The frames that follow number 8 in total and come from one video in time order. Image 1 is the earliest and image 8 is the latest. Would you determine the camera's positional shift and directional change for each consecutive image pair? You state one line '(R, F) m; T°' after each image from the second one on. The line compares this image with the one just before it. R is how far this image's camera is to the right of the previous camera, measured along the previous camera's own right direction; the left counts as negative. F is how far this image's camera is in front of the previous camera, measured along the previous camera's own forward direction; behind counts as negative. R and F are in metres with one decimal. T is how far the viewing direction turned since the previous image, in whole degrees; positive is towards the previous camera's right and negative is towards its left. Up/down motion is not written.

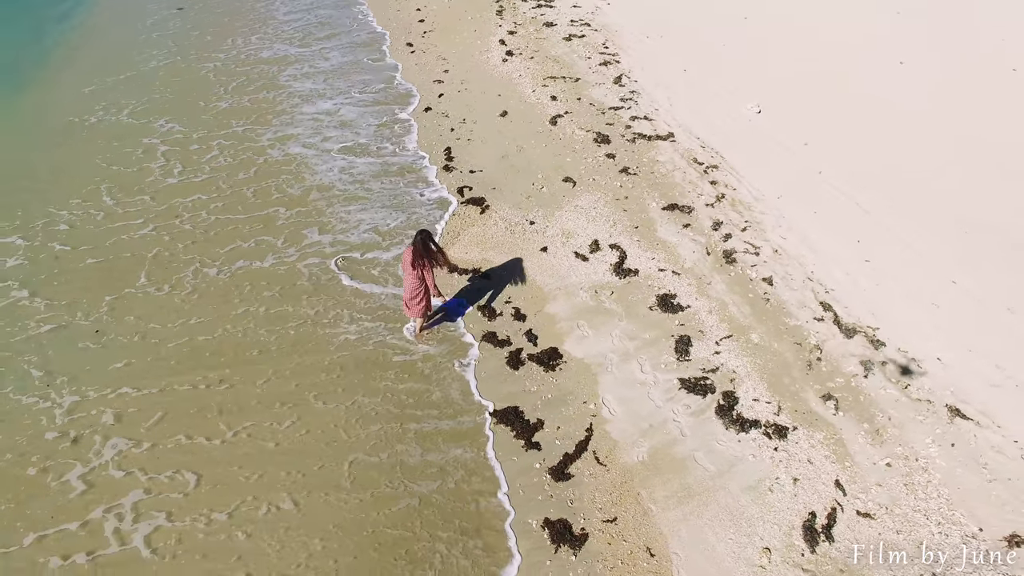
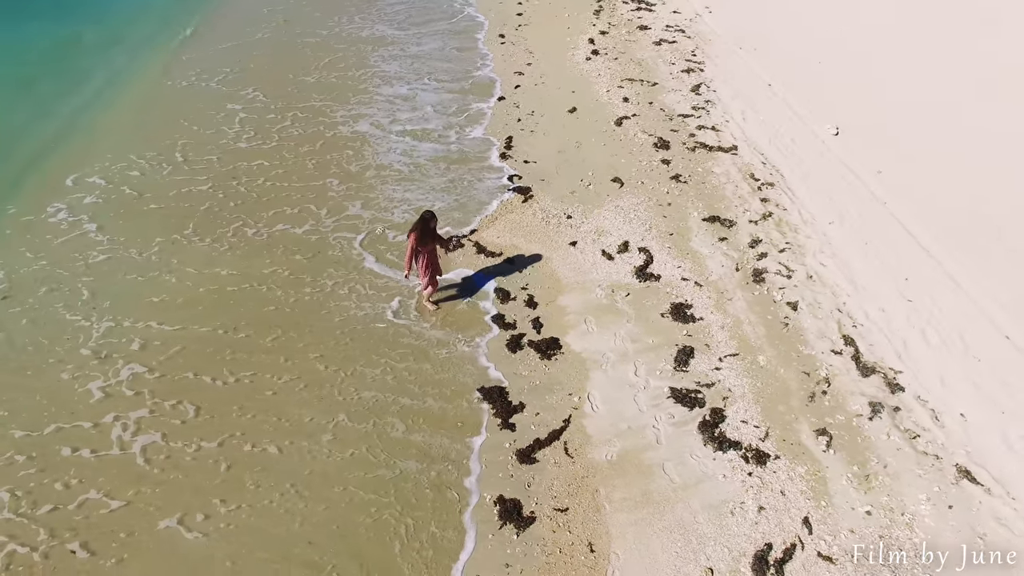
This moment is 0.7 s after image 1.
(+1.5, -0.1) m; -9°
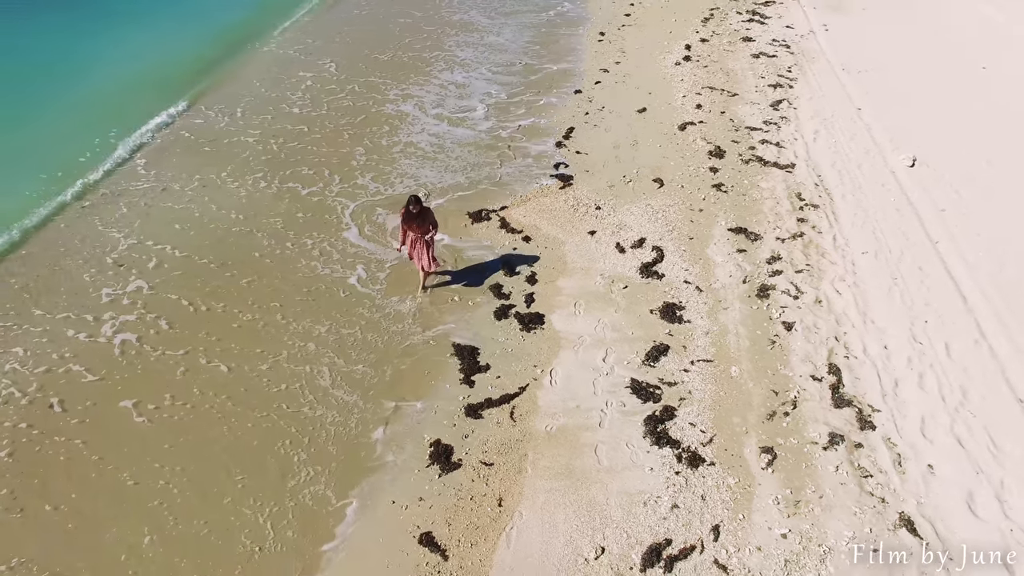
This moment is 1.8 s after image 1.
(+2.1, -0.2) m; -11°
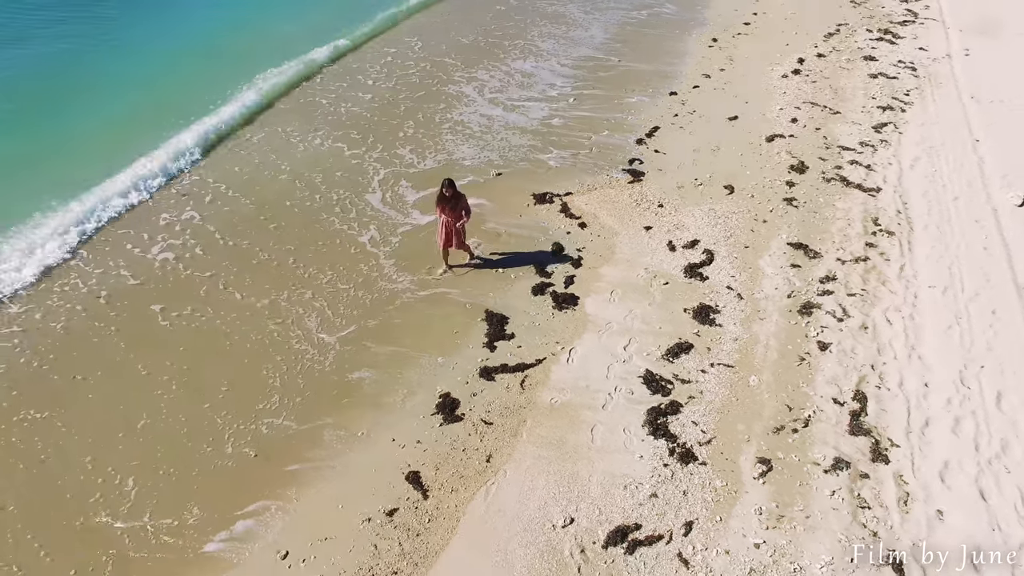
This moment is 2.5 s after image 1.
(+1.2, -0.2) m; -10°
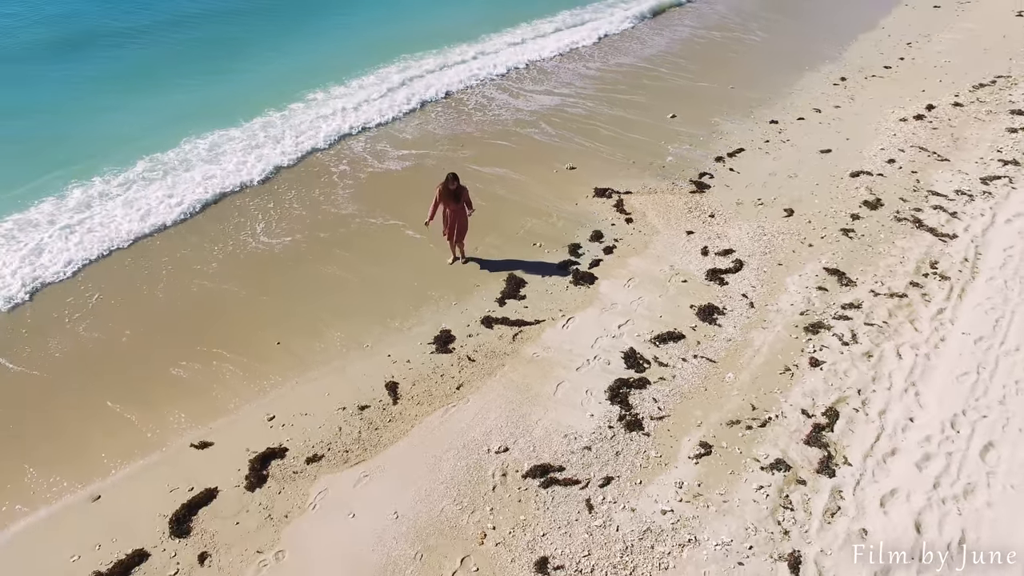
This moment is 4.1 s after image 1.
(+2.3, -0.6) m; -13°
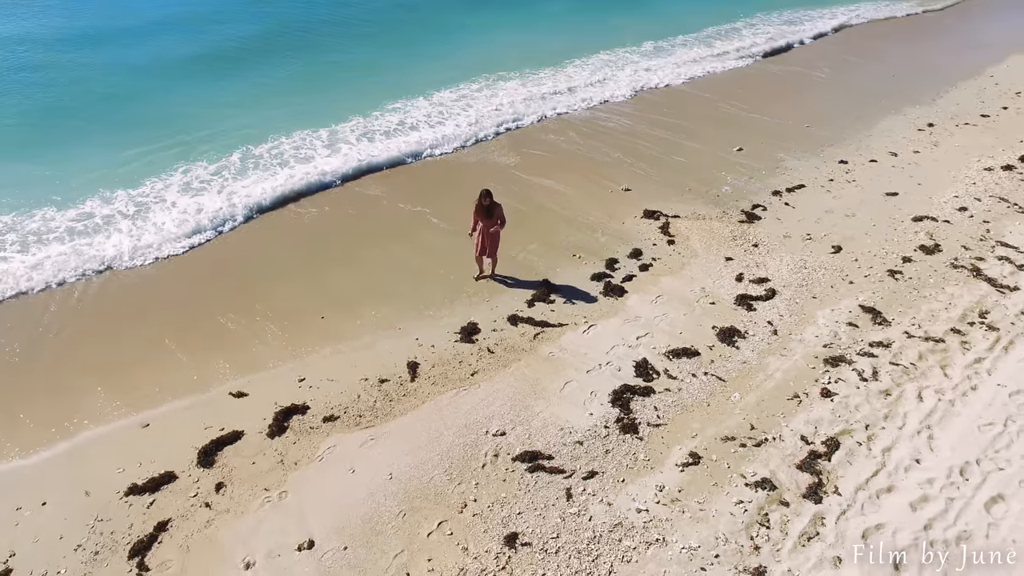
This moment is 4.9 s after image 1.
(+1.1, -0.4) m; -8°
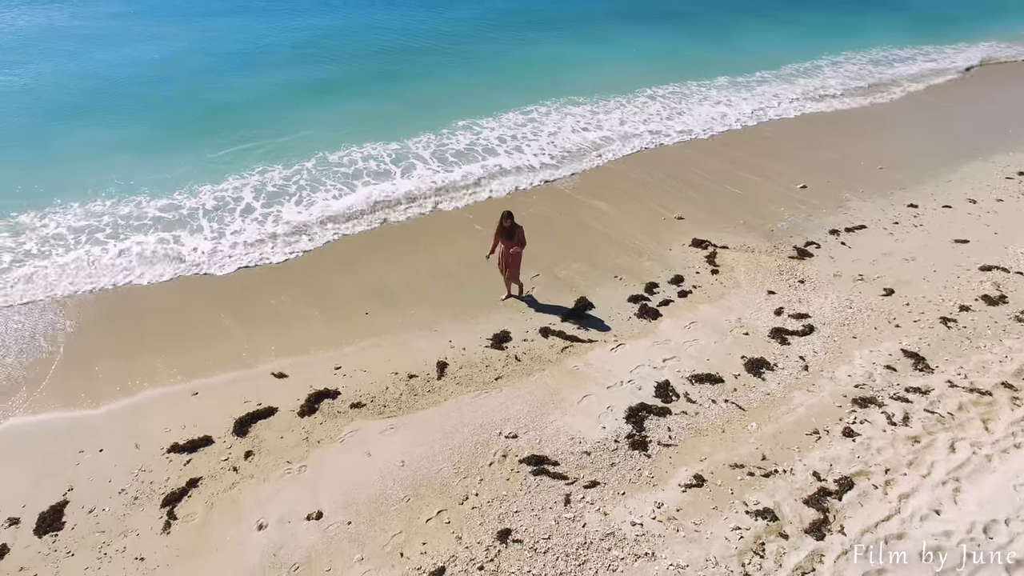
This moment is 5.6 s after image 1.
(+0.8, -0.3) m; -7°
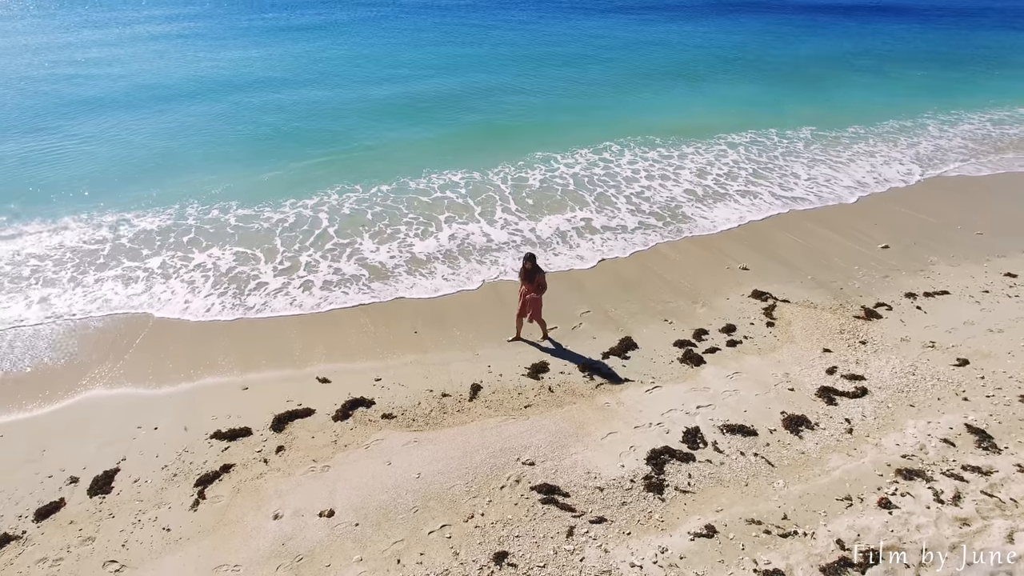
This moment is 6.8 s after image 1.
(+0.9, -0.1) m; -9°
